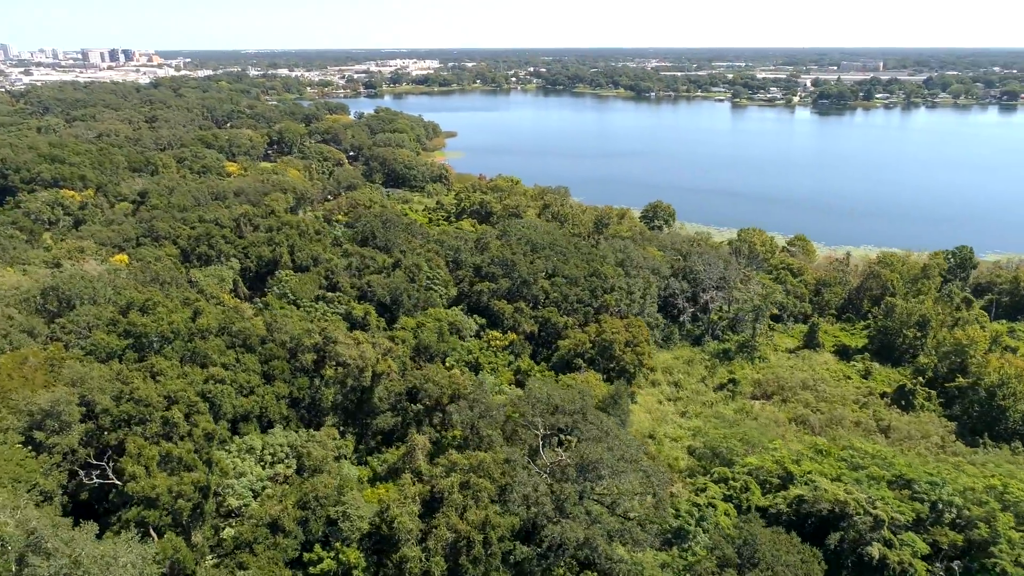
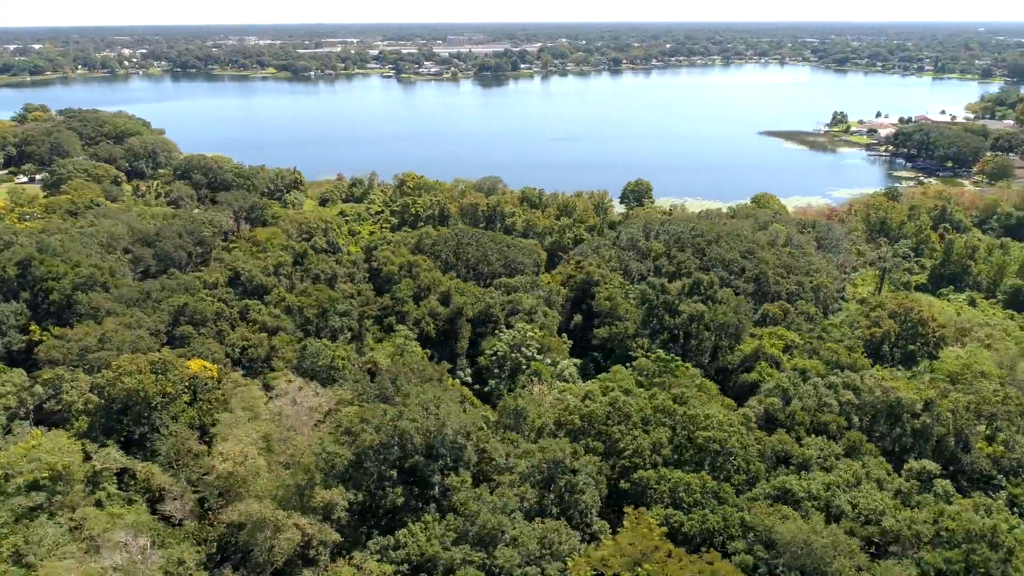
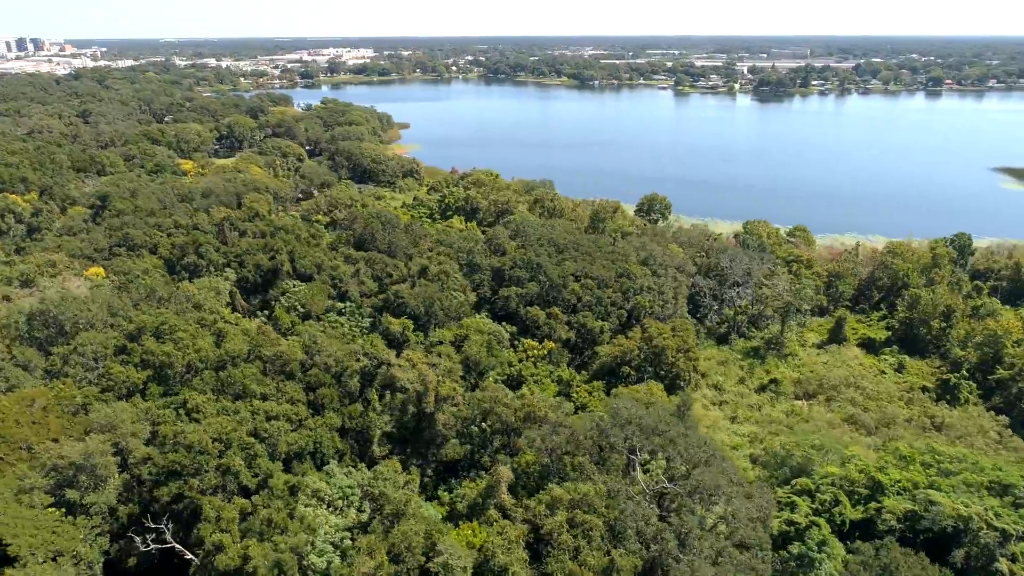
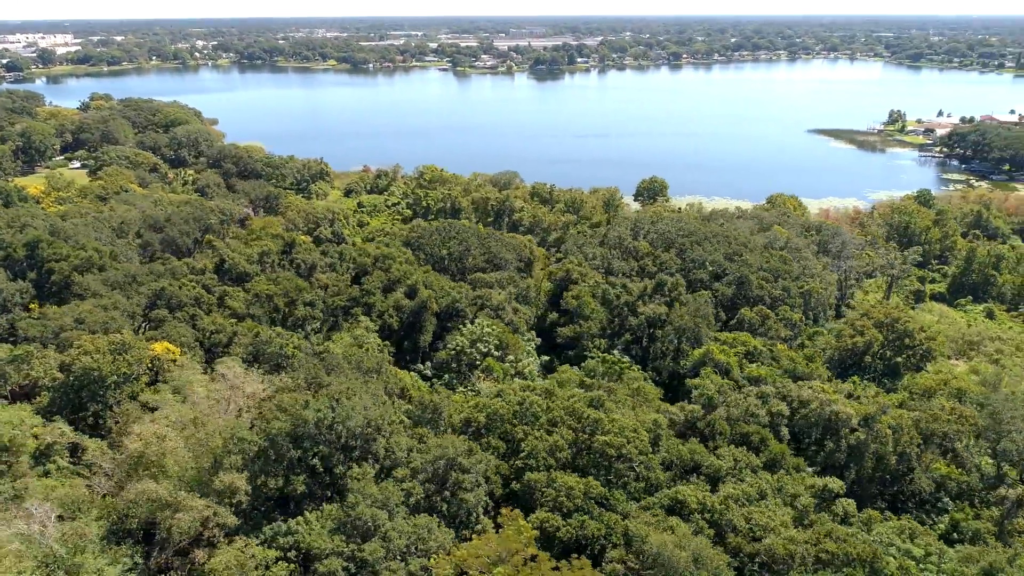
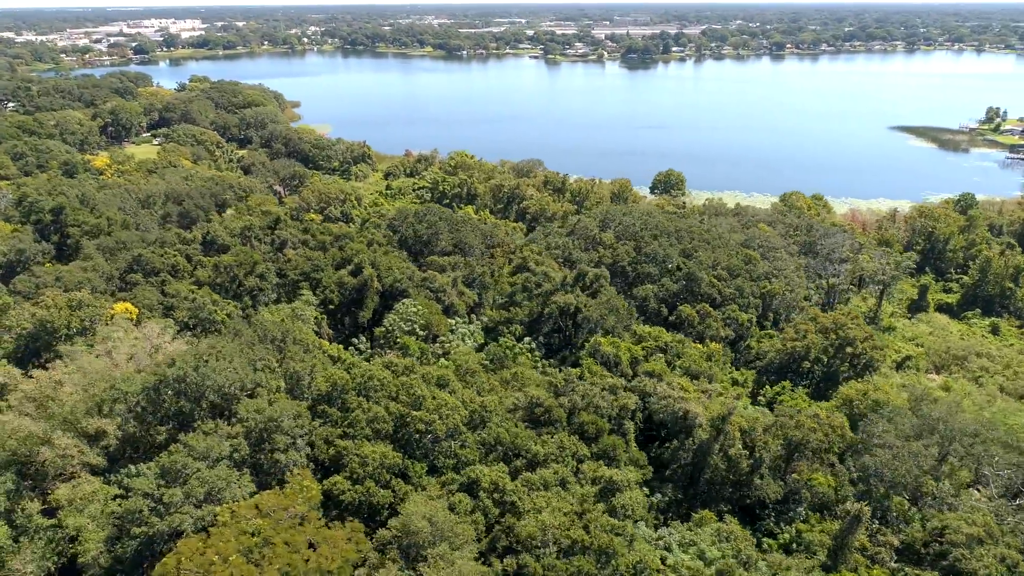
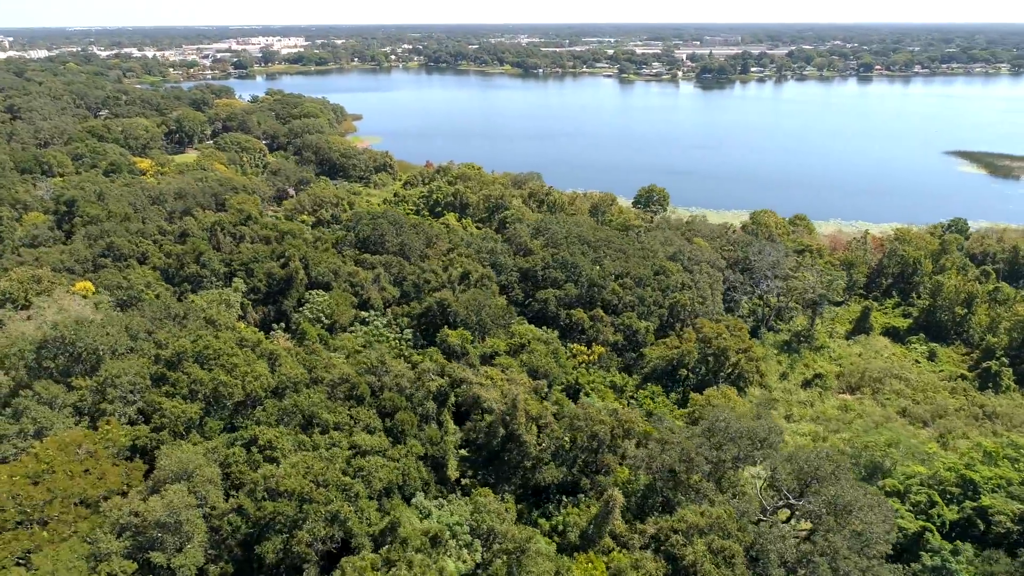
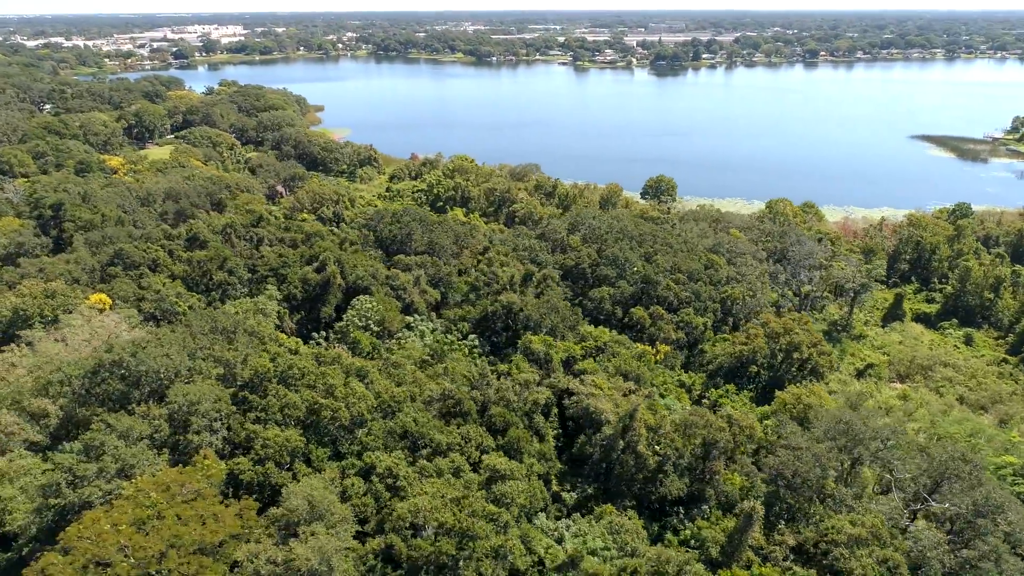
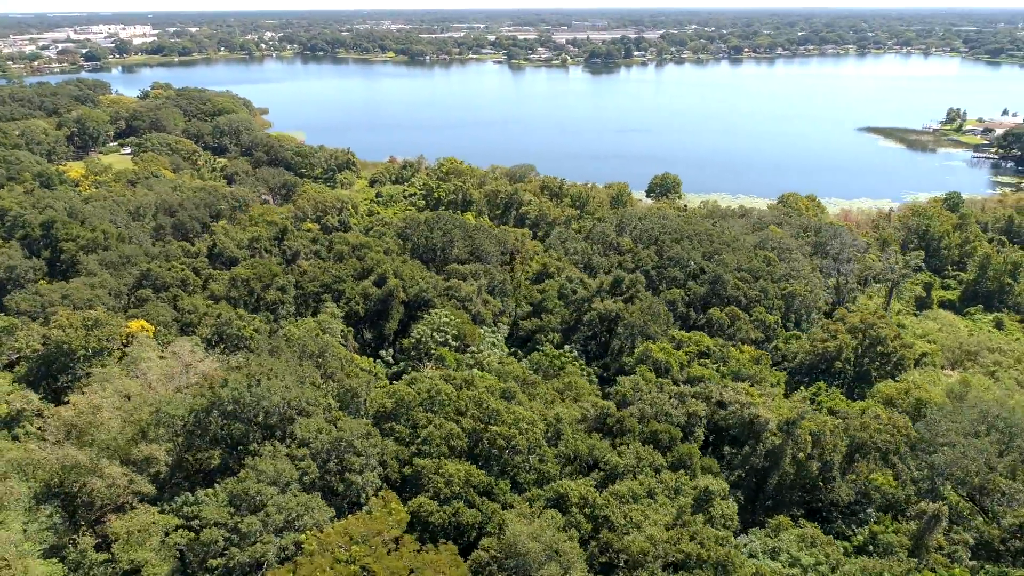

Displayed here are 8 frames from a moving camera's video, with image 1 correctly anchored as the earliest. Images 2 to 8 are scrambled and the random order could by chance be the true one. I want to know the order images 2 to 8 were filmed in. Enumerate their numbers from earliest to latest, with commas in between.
3, 6, 7, 5, 8, 4, 2
